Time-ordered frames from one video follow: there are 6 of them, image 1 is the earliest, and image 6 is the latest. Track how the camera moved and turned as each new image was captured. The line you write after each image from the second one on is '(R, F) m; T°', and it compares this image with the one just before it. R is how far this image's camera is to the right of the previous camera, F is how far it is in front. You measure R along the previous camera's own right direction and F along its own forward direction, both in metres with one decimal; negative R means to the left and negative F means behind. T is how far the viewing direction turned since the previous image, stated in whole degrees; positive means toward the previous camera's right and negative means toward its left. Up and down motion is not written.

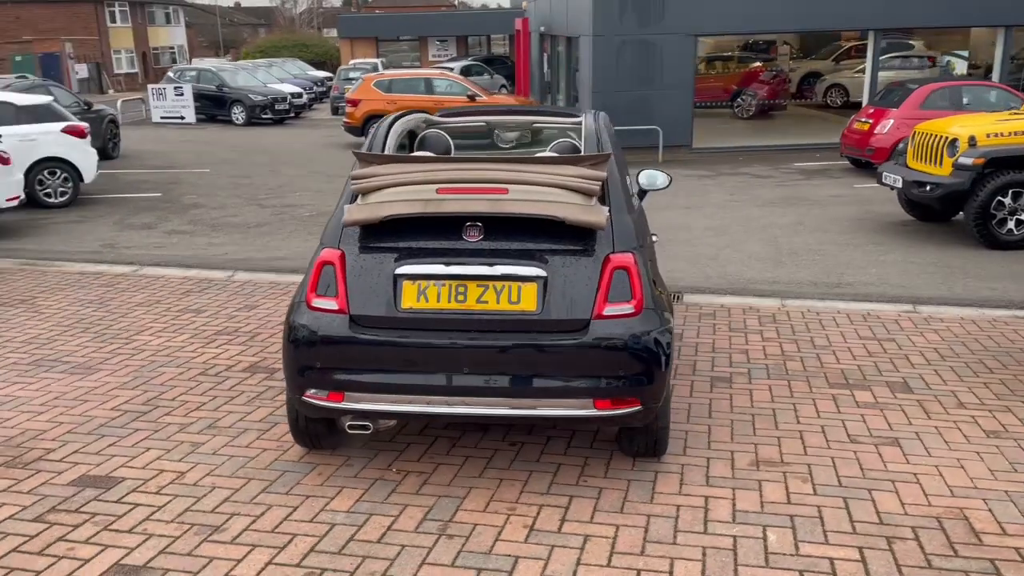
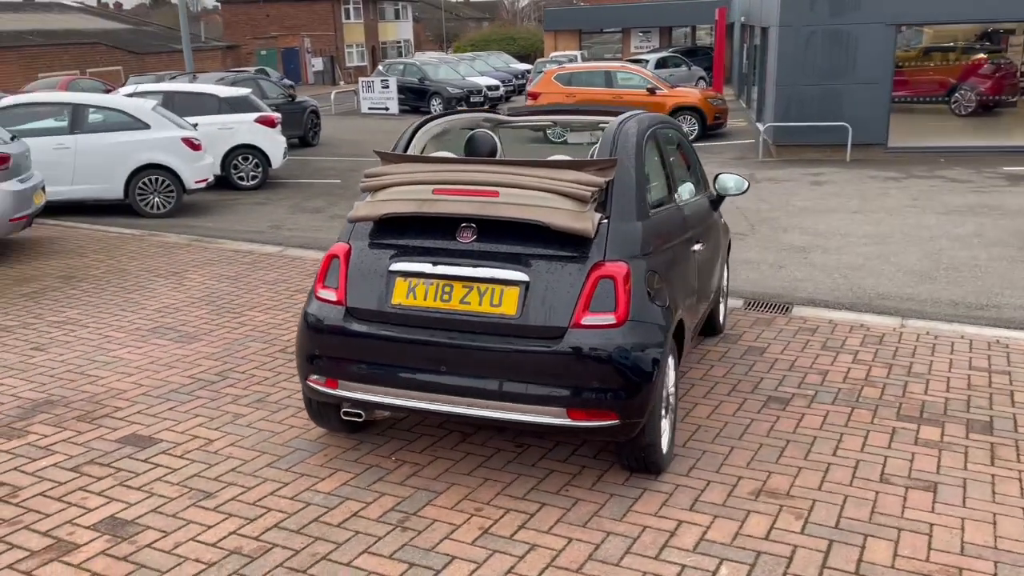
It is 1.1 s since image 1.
(+1.0, +0.1) m; -14°
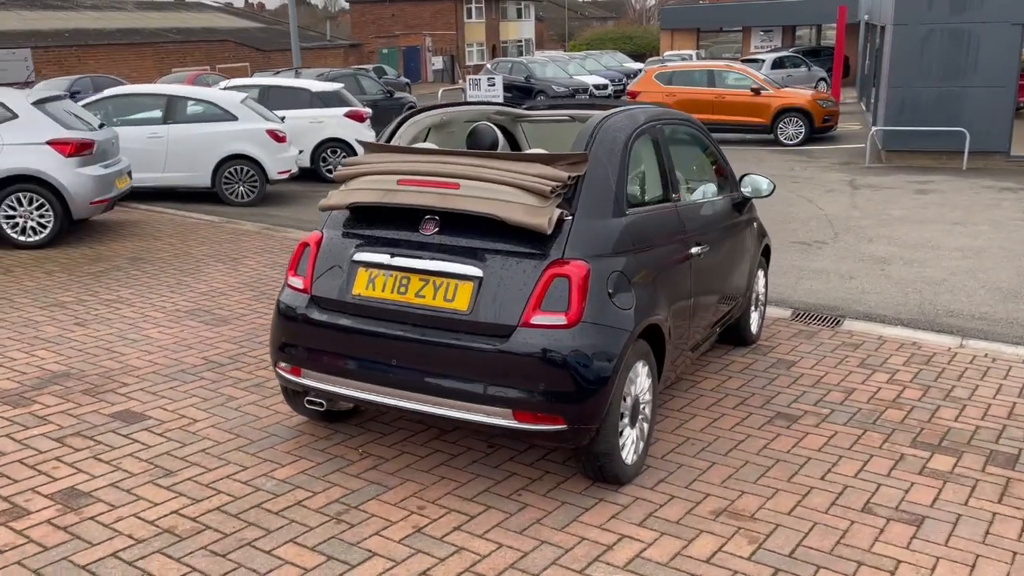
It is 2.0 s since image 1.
(+0.7, +0.2) m; -8°
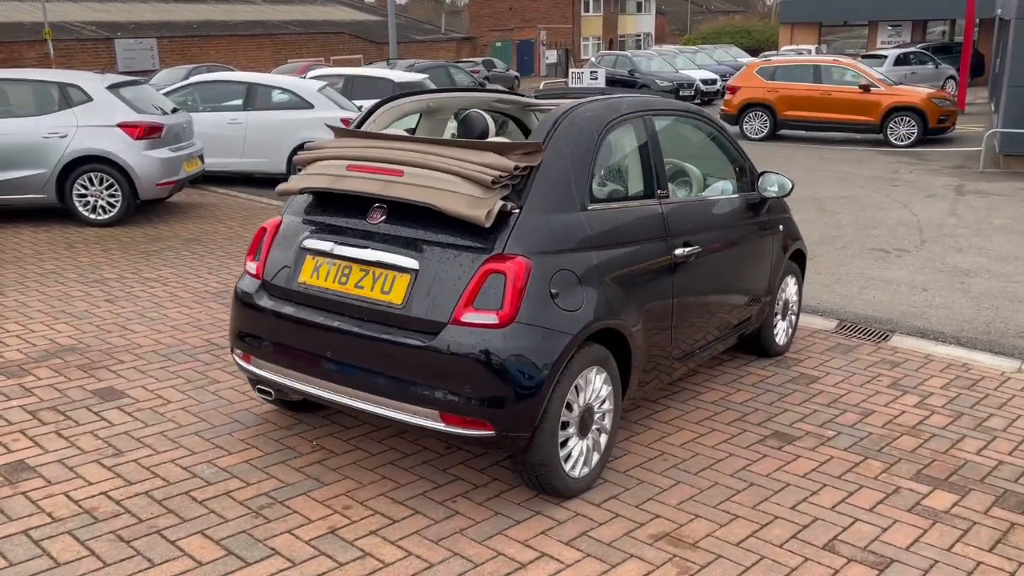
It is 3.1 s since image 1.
(+0.7, +0.3) m; -7°
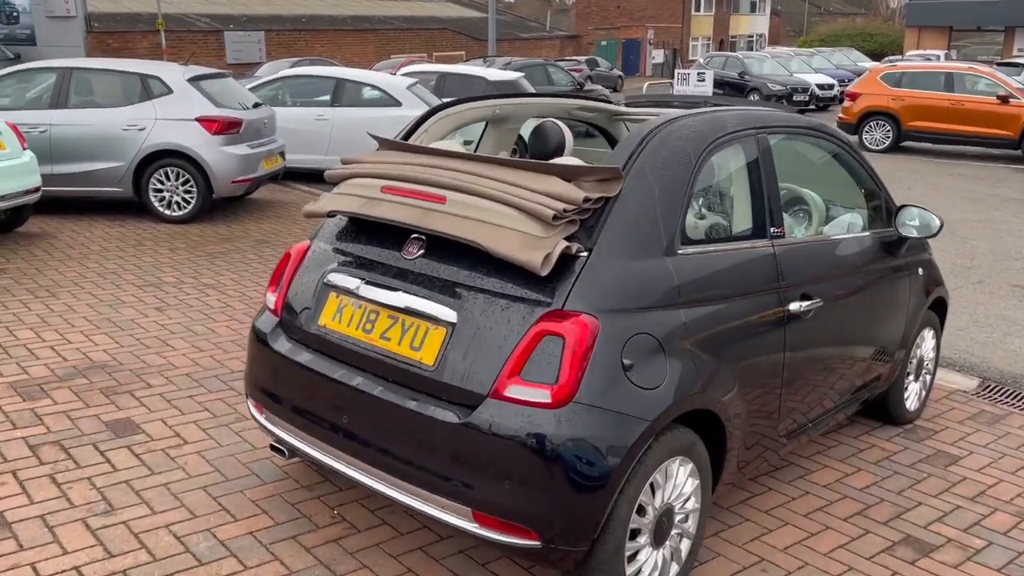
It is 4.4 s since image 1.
(+0.1, +0.8) m; -6°
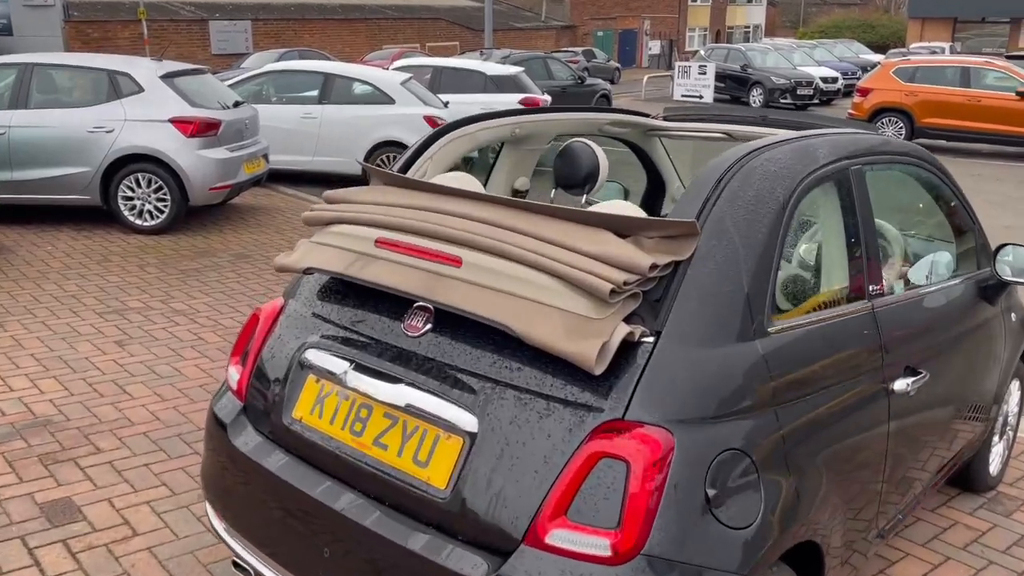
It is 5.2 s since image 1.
(-0.1, +0.7) m; +1°
